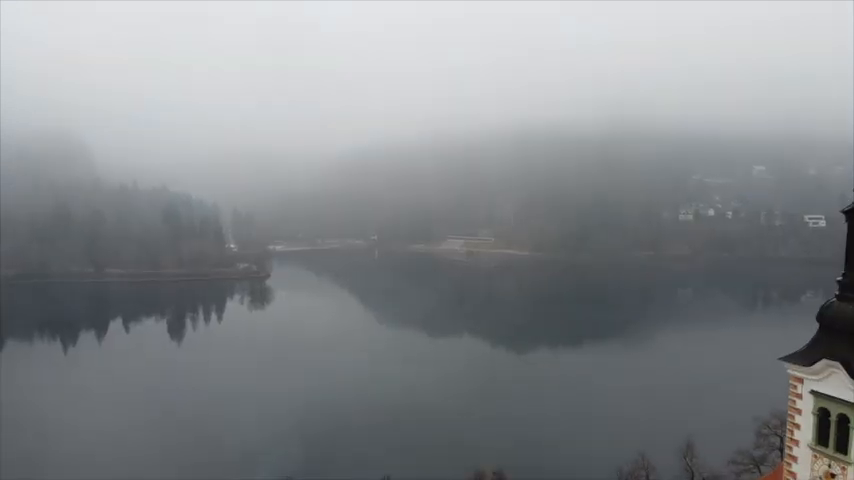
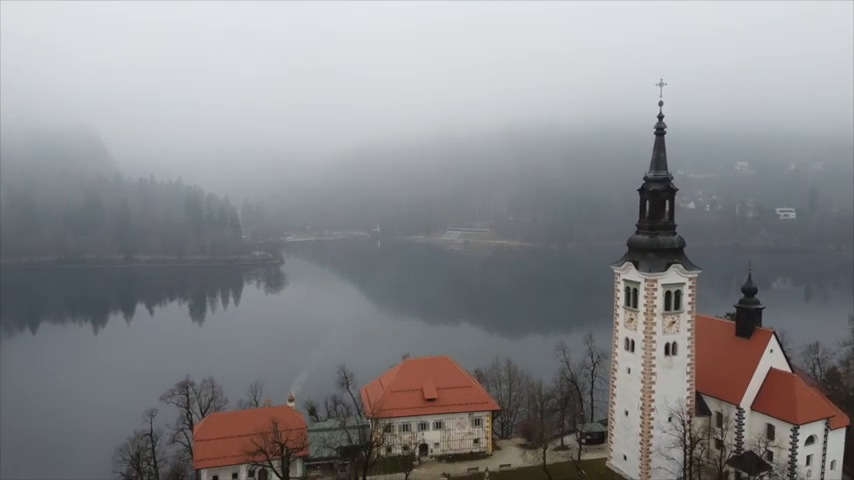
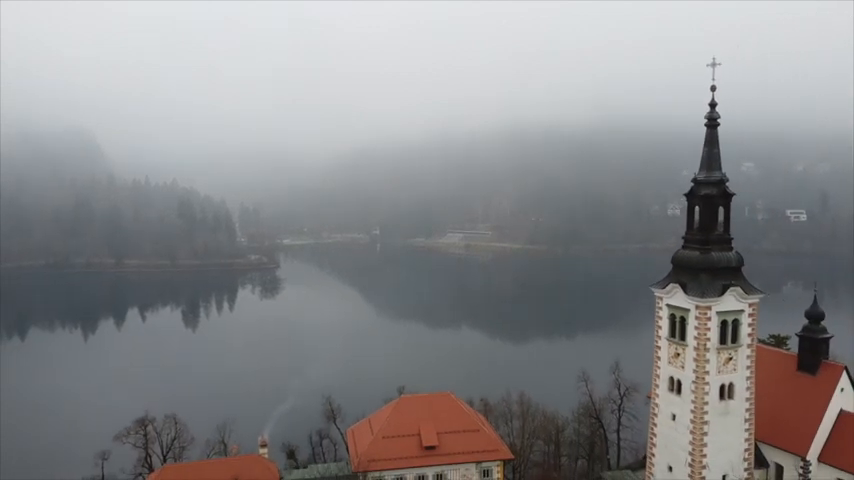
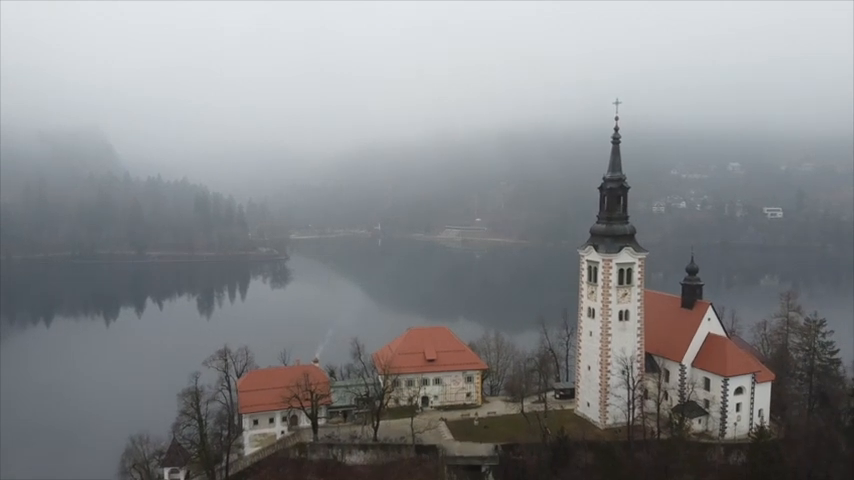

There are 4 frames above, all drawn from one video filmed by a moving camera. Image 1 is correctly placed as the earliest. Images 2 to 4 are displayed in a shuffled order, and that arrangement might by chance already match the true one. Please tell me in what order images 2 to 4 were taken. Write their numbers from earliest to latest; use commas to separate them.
3, 2, 4
